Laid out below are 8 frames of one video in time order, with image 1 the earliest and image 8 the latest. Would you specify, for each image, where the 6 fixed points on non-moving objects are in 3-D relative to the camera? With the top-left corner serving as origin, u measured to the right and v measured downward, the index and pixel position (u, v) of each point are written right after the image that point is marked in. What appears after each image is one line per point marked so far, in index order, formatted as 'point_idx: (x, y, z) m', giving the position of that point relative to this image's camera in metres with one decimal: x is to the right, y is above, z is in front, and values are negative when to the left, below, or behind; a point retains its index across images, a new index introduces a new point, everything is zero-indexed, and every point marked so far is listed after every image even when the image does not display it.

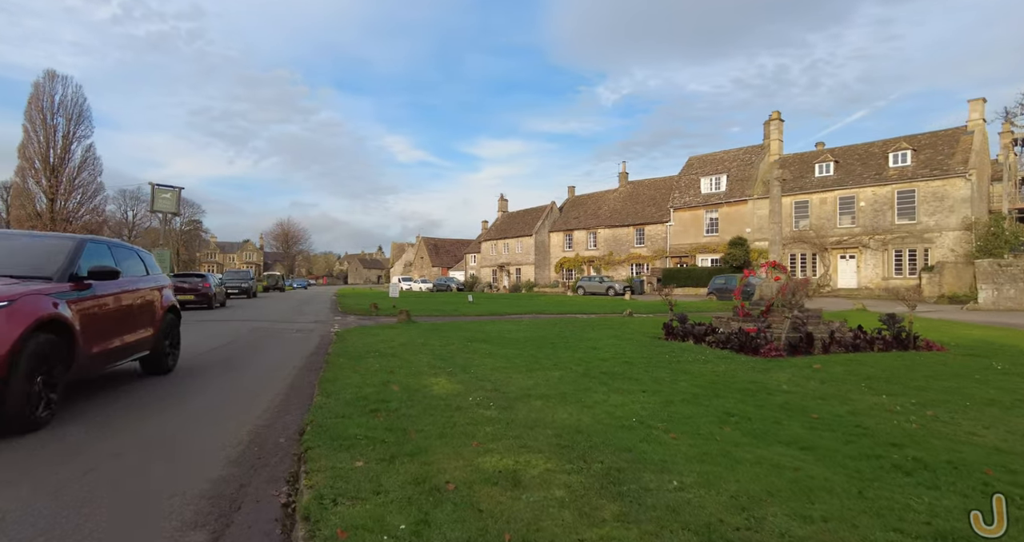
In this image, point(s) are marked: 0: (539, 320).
0: (+1.0, -1.8, +18.2) m
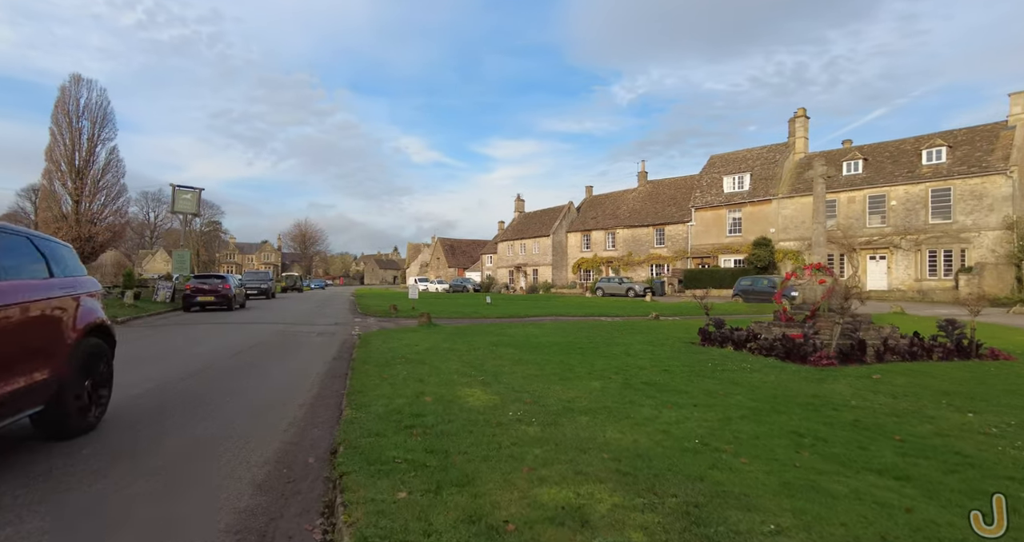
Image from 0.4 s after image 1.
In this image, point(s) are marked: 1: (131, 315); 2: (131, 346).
0: (+1.8, -1.8, +17.8) m
1: (-13.9, -1.6, +18.4) m
2: (-9.0, -1.8, +11.9) m
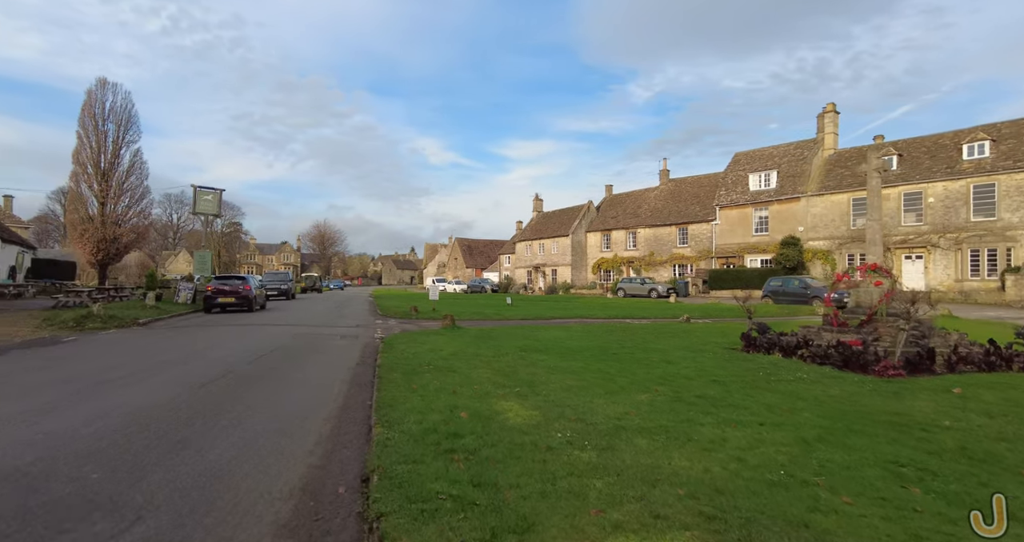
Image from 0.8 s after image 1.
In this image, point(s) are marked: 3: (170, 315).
0: (+2.7, -1.9, +17.2) m
1: (-13.0, -1.7, +18.2) m
2: (-8.3, -1.8, +11.7) m
3: (-13.4, -1.7, +19.7) m
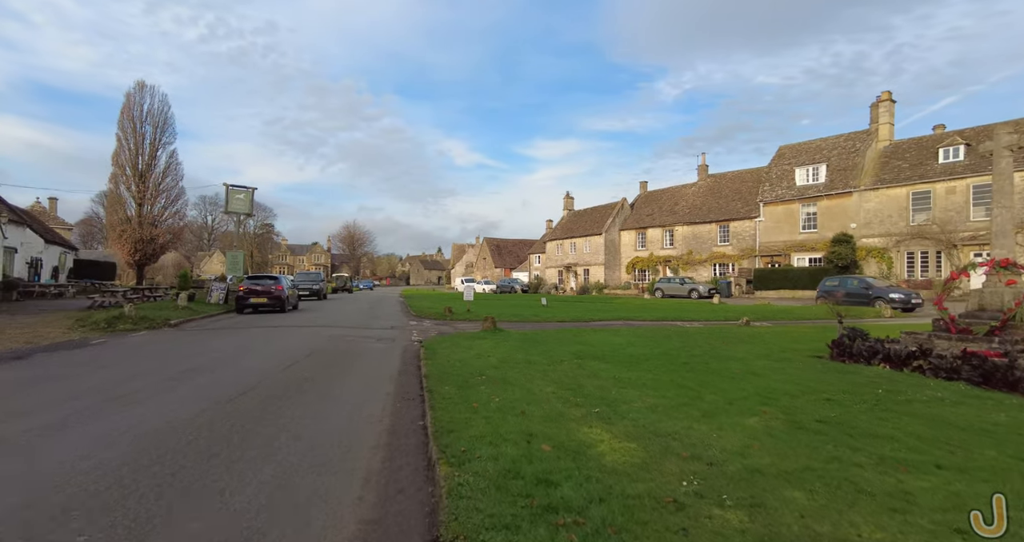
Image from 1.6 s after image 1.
0: (+4.0, -1.8, +15.9) m
1: (-11.6, -1.6, +17.8) m
2: (-7.2, -1.8, +11.0) m
3: (-11.9, -1.7, +19.3) m
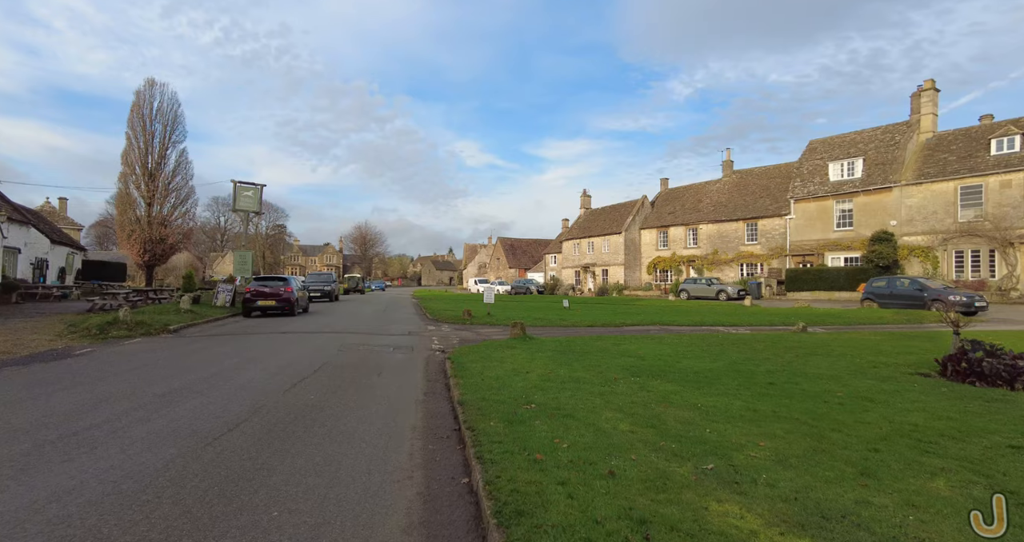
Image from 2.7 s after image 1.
0: (+4.9, -1.8, +14.3) m
1: (-10.7, -1.7, +16.5) m
2: (-6.4, -1.8, +9.6) m
3: (-10.9, -1.7, +18.0) m
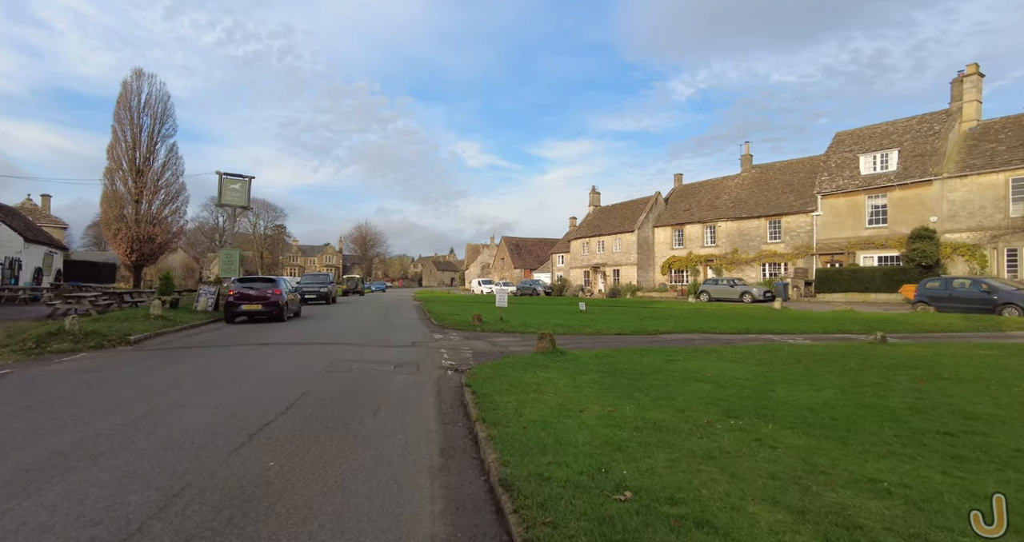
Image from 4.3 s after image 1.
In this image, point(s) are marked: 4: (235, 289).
0: (+5.5, -1.8, +11.9) m
1: (-10.1, -1.7, +14.2) m
2: (-5.9, -1.8, +7.3) m
3: (-10.4, -1.7, +15.6) m
4: (-10.9, -0.7, +19.9) m
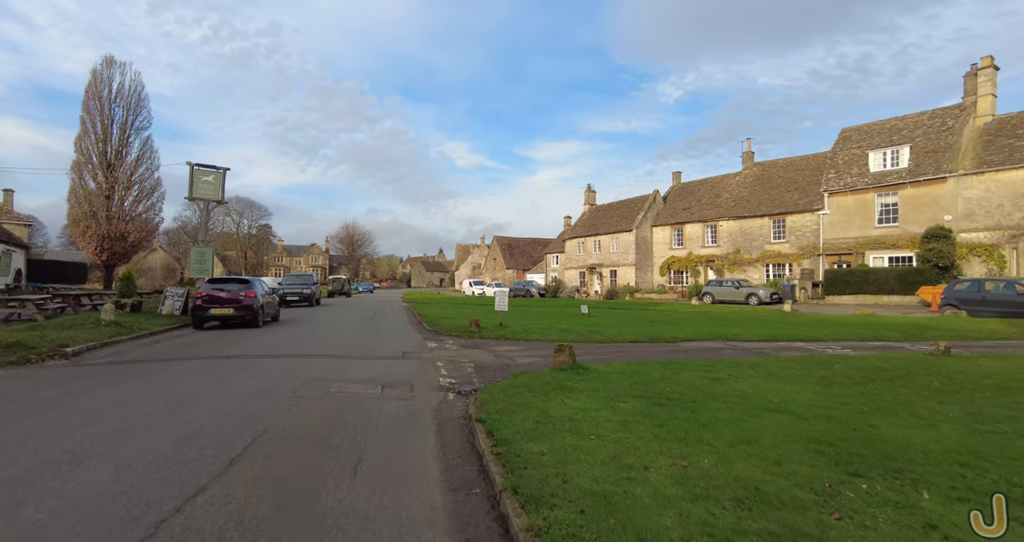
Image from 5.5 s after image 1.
0: (+5.7, -1.8, +10.3) m
1: (-10.0, -1.7, +12.1) m
2: (-5.6, -1.8, +5.4) m
3: (-10.2, -1.7, +13.6) m
4: (-10.9, -0.7, +17.9) m
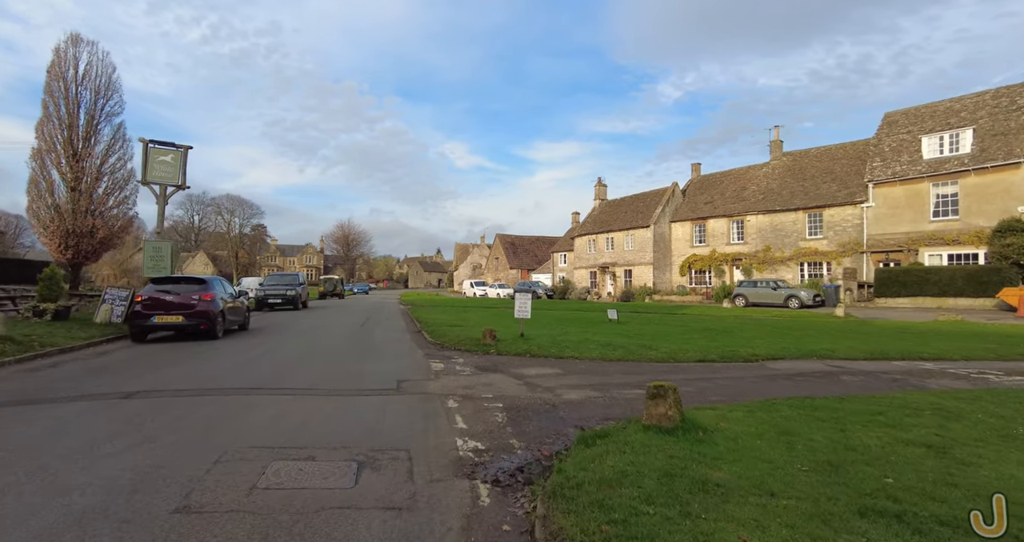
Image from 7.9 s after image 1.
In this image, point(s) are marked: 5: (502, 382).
0: (+6.4, -1.7, +6.6) m
1: (-9.3, -1.6, +8.4) m
2: (-4.8, -1.7, +1.7) m
3: (-9.5, -1.6, +9.9) m
4: (-10.2, -0.6, +14.1) m
5: (-0.2, -2.0, +8.9) m
